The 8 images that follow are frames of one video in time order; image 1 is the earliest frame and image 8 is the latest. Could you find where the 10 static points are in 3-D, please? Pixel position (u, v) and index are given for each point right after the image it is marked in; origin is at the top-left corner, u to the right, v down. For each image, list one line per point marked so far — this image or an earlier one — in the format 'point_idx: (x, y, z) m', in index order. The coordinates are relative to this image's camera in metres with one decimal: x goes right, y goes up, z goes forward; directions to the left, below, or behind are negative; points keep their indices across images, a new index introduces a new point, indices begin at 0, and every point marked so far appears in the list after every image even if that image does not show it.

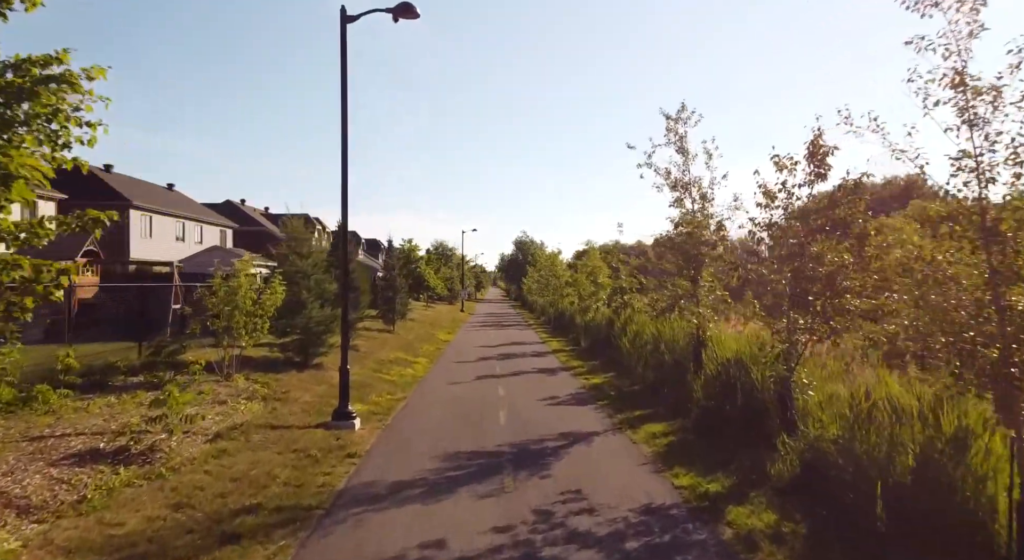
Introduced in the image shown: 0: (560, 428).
0: (+0.9, -2.6, +11.6) m
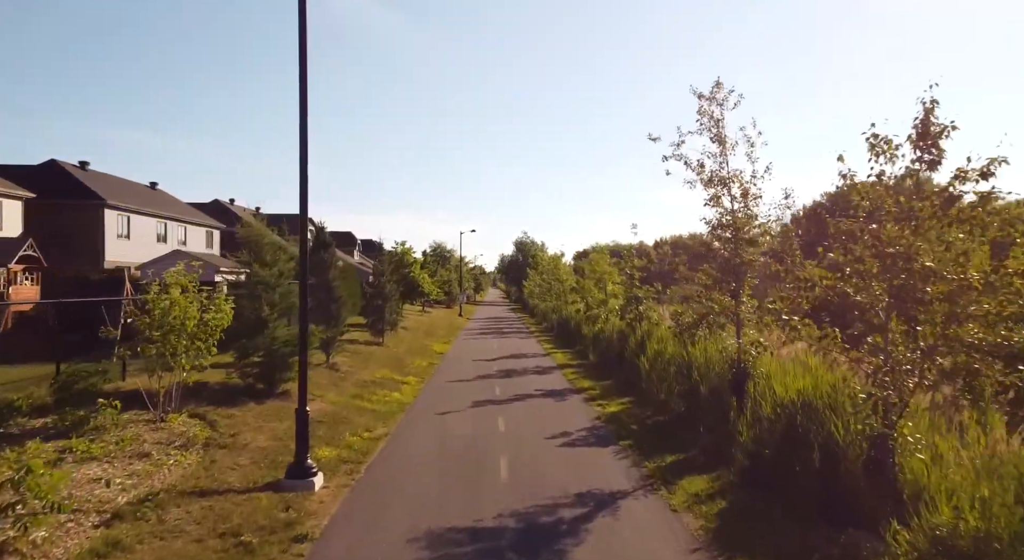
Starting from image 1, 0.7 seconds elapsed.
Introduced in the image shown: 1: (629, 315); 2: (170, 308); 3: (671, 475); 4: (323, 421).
0: (+0.9, -2.9, +9.2) m
1: (+3.6, -1.1, +20.0) m
2: (-5.3, -0.4, +10.1) m
3: (+2.4, -2.9, +9.7) m
4: (-3.5, -2.6, +12.2) m
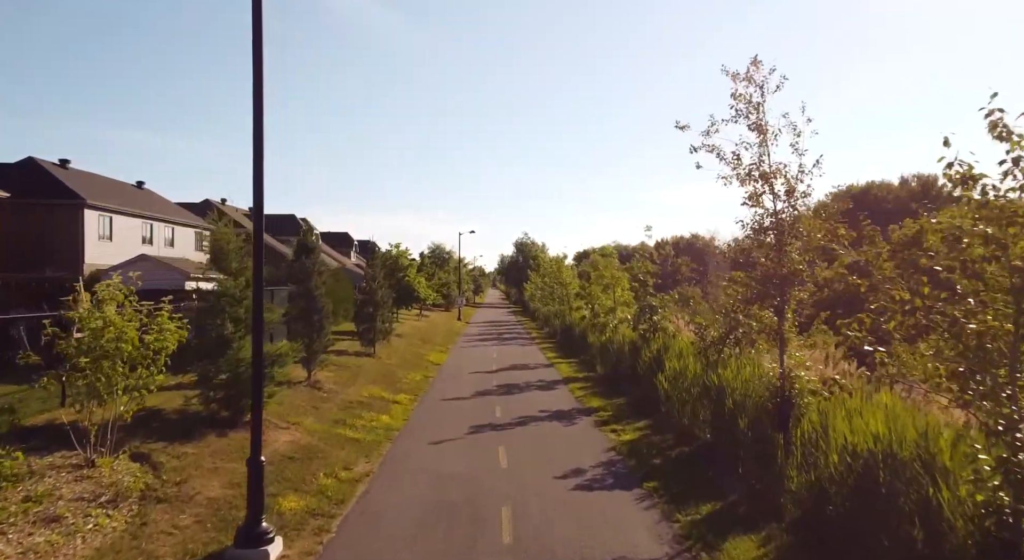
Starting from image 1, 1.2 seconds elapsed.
0: (+1.0, -3.1, +7.4) m
1: (+3.7, -1.3, +18.2) m
2: (-5.2, -0.6, +8.3) m
3: (+2.4, -3.1, +7.9) m
4: (-3.5, -2.8, +10.5) m
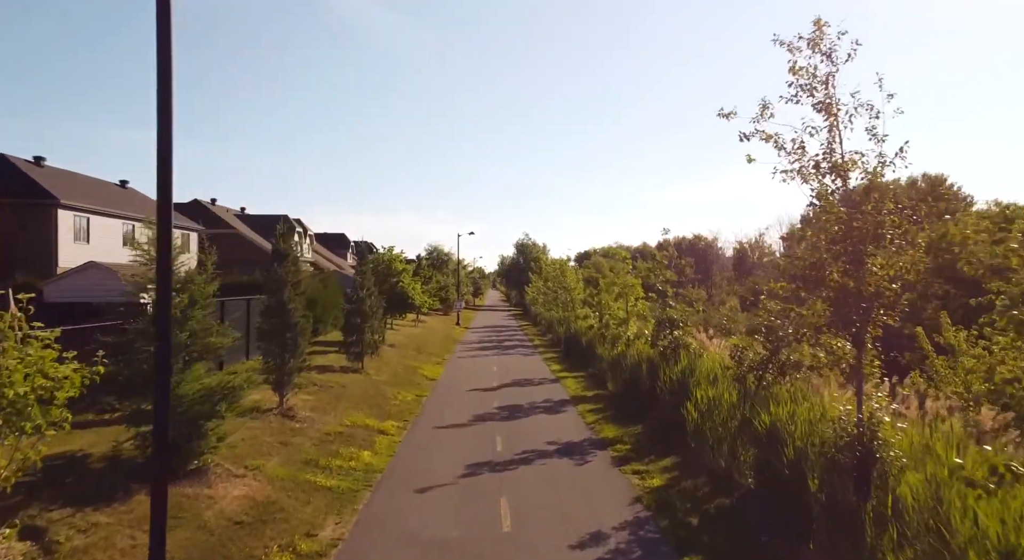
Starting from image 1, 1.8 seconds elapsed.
0: (+1.0, -3.3, +5.3) m
1: (+3.8, -1.5, +16.1) m
2: (-5.1, -0.8, +6.2) m
3: (+2.5, -3.3, +5.8) m
4: (-3.4, -3.1, +8.4) m
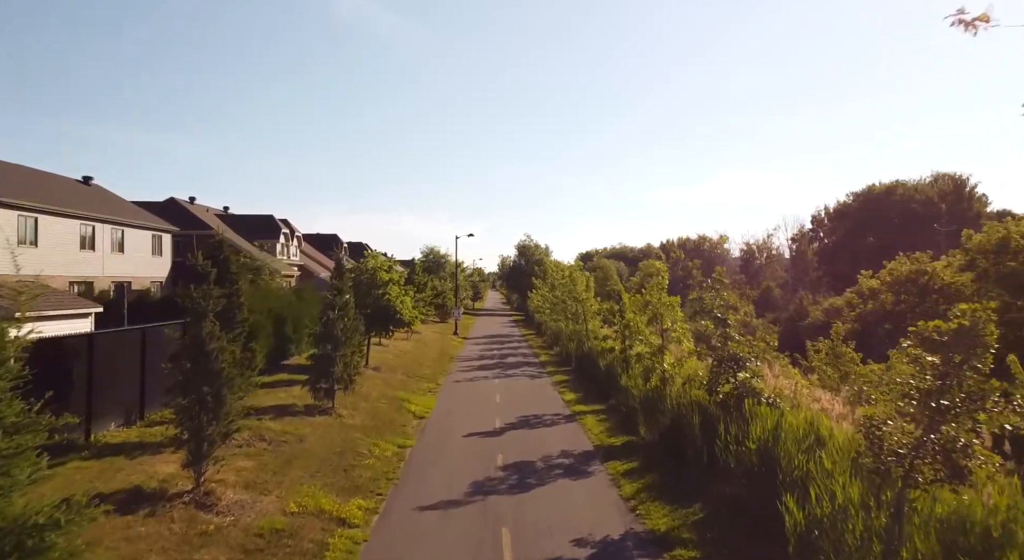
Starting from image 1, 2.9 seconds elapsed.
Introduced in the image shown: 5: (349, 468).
0: (+1.2, -3.8, +1.3) m
1: (+3.9, -2.0, +12.1) m
2: (-5.0, -1.3, +2.1) m
3: (+2.7, -3.8, +1.8) m
4: (-3.2, -3.5, +4.3) m
5: (-3.1, -3.6, +12.6) m
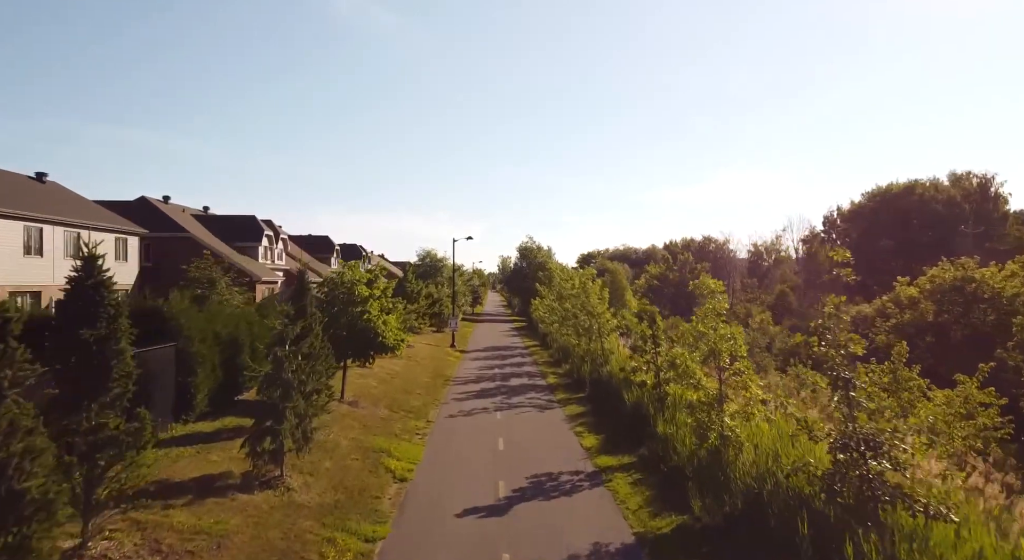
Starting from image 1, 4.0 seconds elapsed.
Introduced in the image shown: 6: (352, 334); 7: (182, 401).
0: (+1.4, -4.2, -2.9) m
1: (+4.1, -2.4, +7.9) m
2: (-4.8, -1.7, -2.0) m
3: (+2.8, -4.2, -2.4) m
4: (-3.1, -4.0, +0.1) m
5: (-3.0, -4.1, +8.4) m
6: (-4.9, -1.6, +19.9) m
7: (-7.7, -2.8, +15.2) m
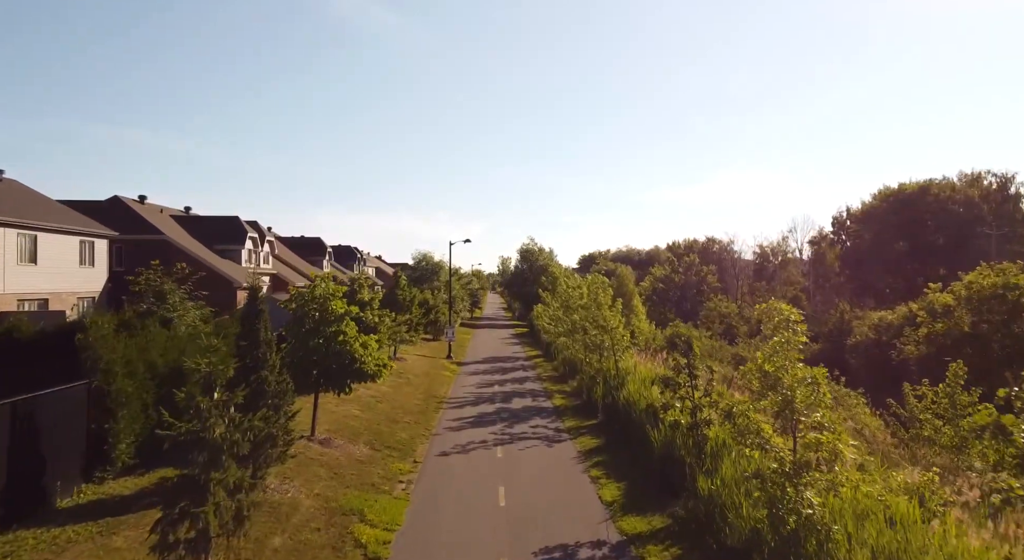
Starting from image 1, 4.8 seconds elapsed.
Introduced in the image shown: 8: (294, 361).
0: (+1.5, -4.6, -6.1) m
1: (+4.2, -2.8, +4.7) m
2: (-4.7, -2.1, -5.2) m
3: (+2.9, -4.6, -5.6) m
4: (-3.0, -4.3, -3.1) m
5: (-2.9, -4.5, +5.2) m
6: (-4.8, -2.0, +16.7) m
7: (-7.6, -3.2, +12.0) m
8: (-5.5, -2.0, +16.6) m
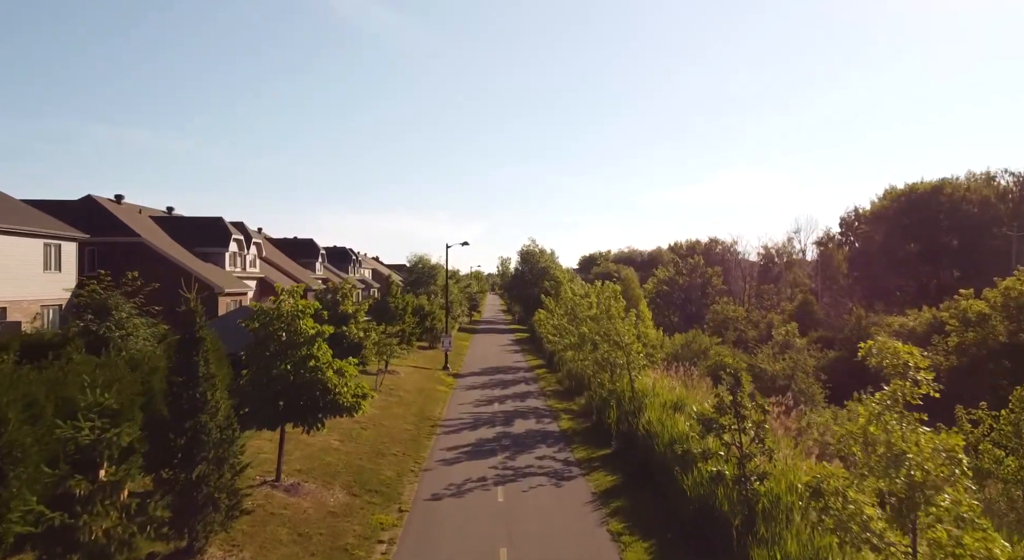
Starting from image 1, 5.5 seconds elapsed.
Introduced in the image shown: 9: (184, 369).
0: (+1.6, -4.9, -8.8) m
1: (+4.3, -3.1, +2.0) m
2: (-4.6, -2.4, -7.9) m
3: (+3.0, -4.9, -8.3) m
4: (-2.9, -4.6, -5.8) m
5: (-2.8, -4.8, +2.5) m
6: (-4.7, -2.3, +14.0) m
7: (-7.5, -3.5, +9.2) m
8: (-5.5, -2.3, +13.9) m
9: (-5.2, -1.4, +10.3) m
